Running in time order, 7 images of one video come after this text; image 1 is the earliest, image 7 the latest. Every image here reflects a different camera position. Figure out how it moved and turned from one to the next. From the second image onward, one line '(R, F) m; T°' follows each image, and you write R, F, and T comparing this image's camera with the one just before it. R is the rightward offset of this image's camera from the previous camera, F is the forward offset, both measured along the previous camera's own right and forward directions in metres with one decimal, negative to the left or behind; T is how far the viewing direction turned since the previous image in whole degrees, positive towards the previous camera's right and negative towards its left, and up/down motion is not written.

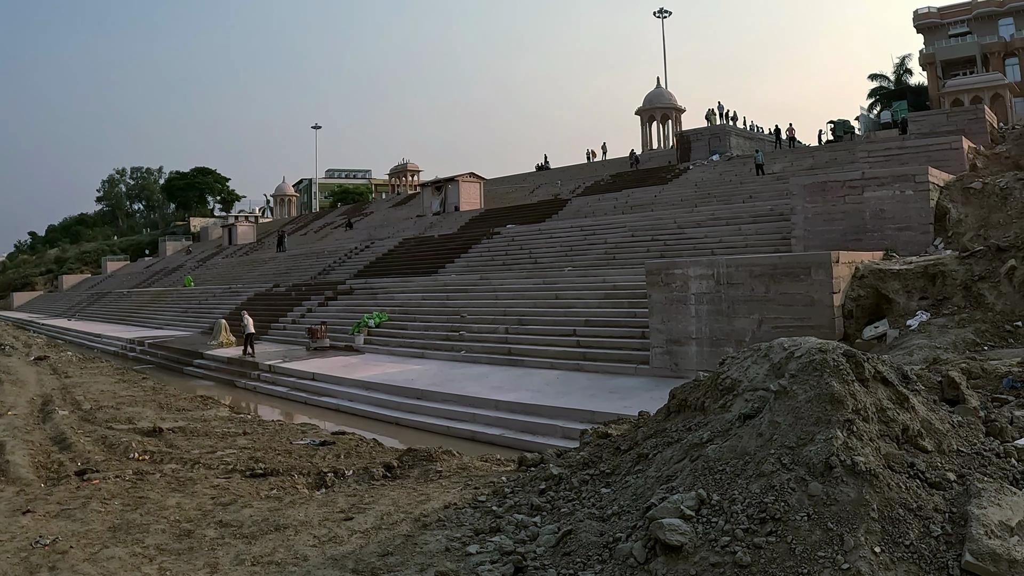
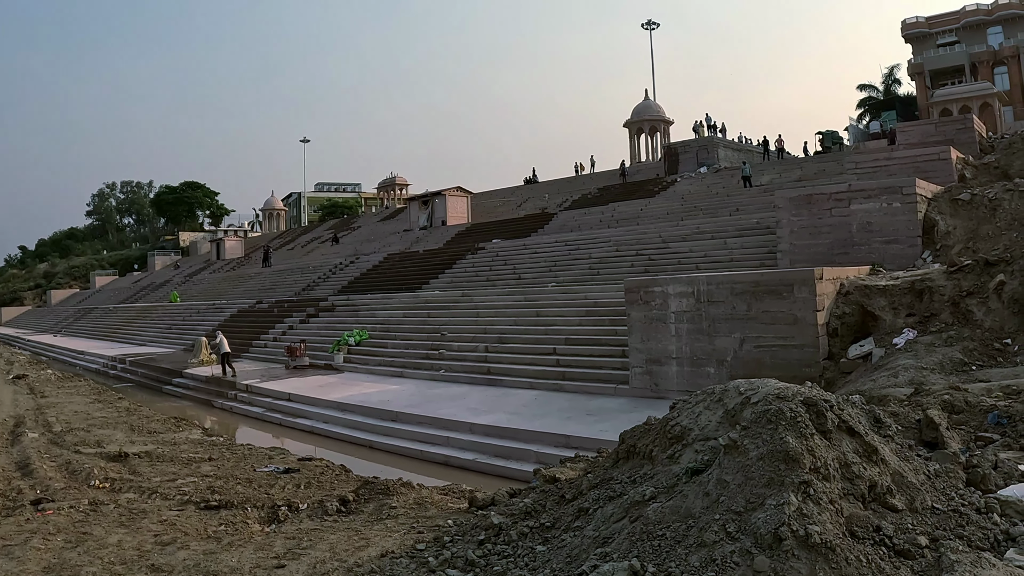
(+0.3, +0.3) m; 0°
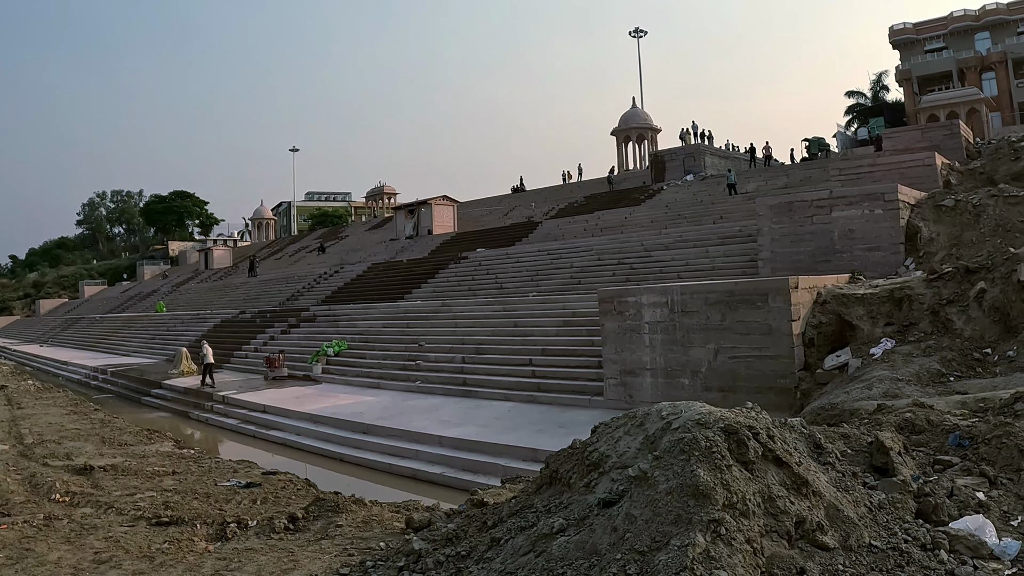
(+0.3, +0.2) m; 0°
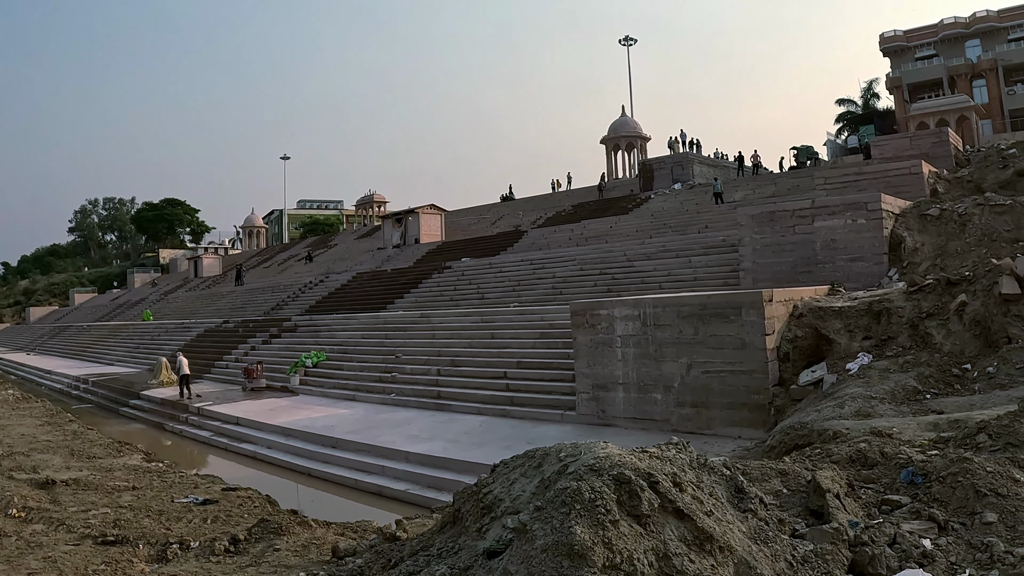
(+0.4, +0.2) m; 0°
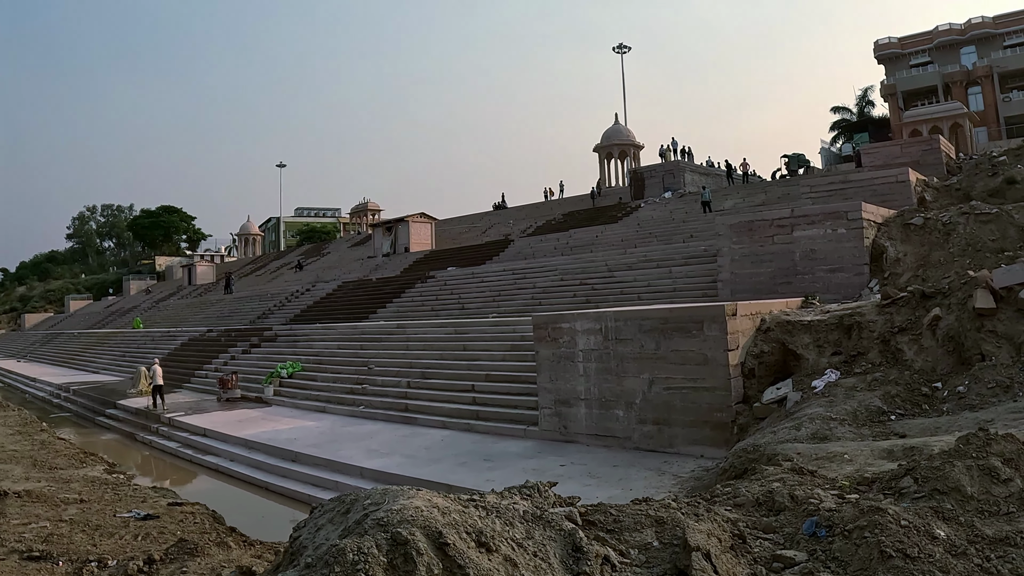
(+0.5, +0.3) m; 0°
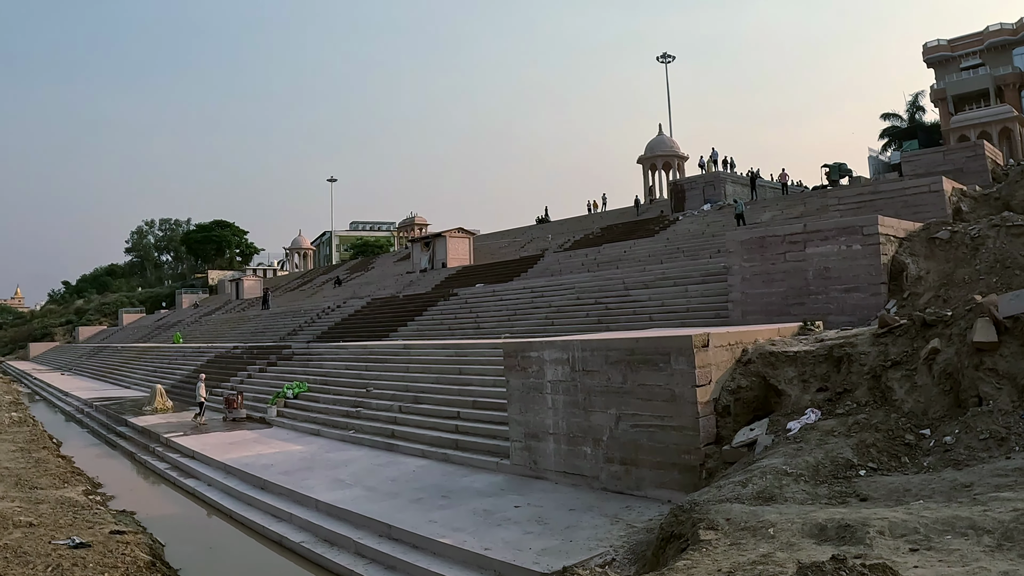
(+1.0, +0.4) m; -5°
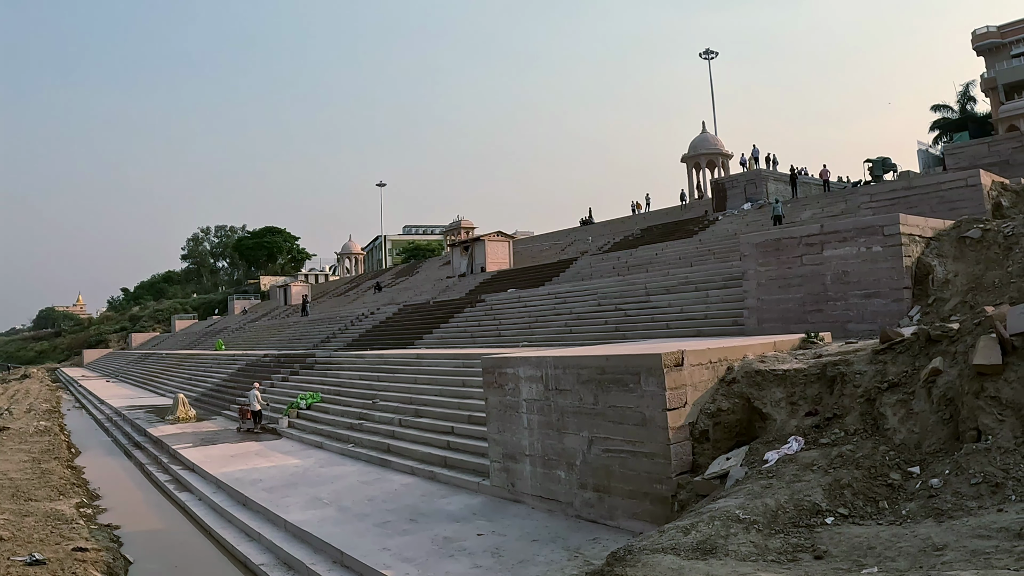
(+0.8, +0.4) m; -5°
